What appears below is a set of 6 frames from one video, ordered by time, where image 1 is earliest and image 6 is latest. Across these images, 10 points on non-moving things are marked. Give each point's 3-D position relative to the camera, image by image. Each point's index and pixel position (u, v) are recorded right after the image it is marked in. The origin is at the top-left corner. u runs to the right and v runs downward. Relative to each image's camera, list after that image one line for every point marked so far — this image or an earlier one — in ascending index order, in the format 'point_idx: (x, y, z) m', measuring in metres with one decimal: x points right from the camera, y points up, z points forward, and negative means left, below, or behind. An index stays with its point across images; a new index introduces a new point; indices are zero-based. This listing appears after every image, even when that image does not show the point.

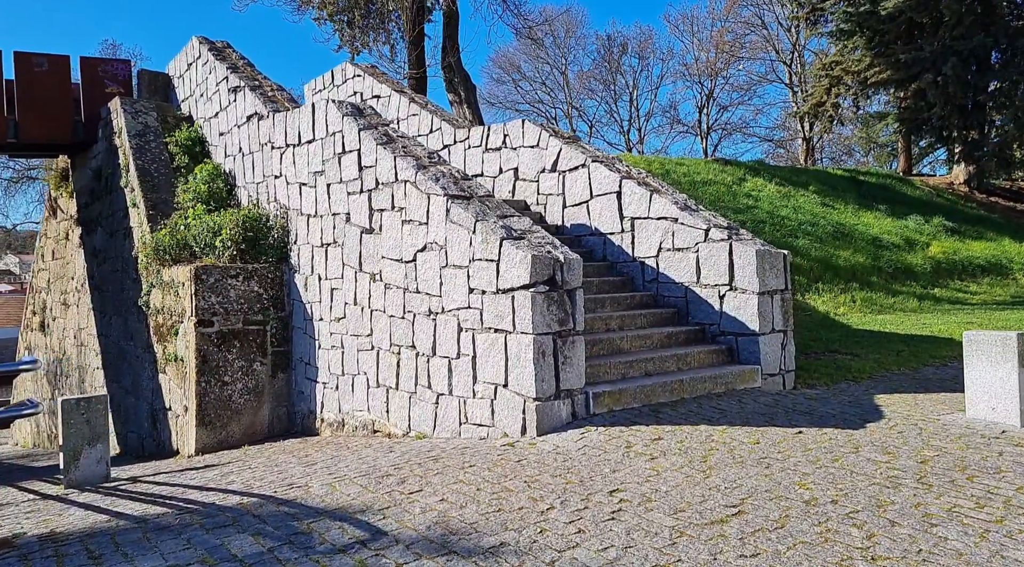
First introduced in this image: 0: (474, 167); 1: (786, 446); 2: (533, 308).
0: (-0.5, +1.4, +8.3) m
1: (+1.6, -0.9, +4.0) m
2: (+0.1, -0.2, +4.3) m
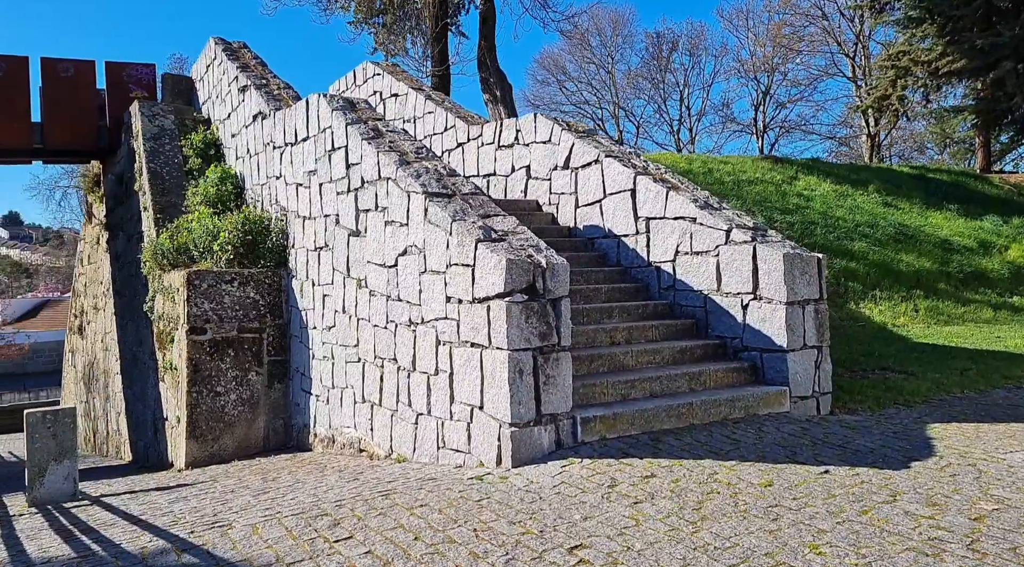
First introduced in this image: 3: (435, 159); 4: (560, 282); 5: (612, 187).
0: (-0.3, +1.3, +7.8) m
1: (+1.4, -1.0, +3.3) m
2: (0.0, -0.2, +3.8) m
3: (-0.5, +0.9, +5.1) m
4: (+0.3, 0.0, +4.0) m
5: (+0.9, +0.9, +6.2) m
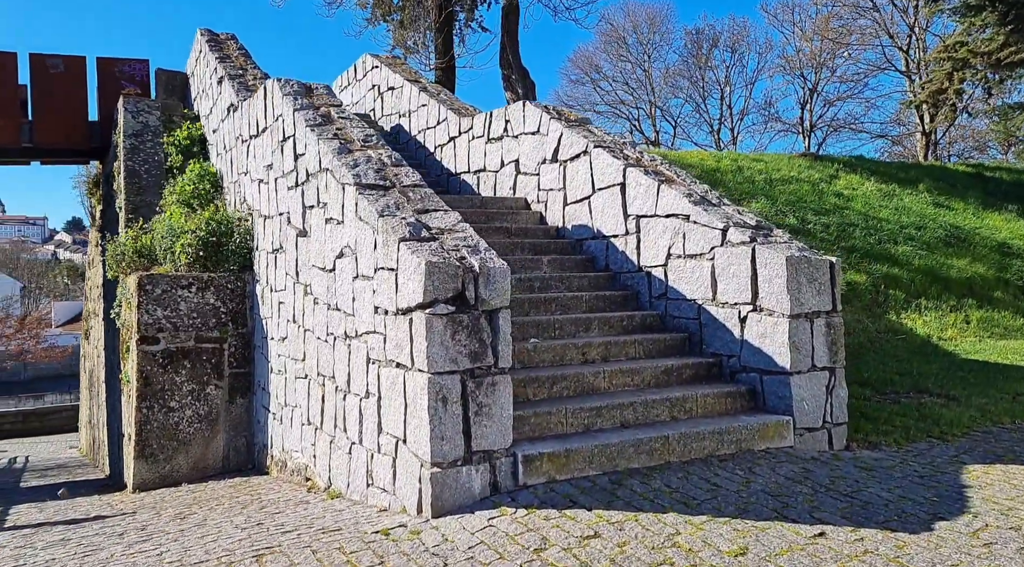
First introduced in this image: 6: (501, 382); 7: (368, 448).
0: (-0.3, +1.2, +7.2) m
1: (+1.0, -1.0, +2.6) m
2: (-0.4, -0.2, +3.1) m
3: (-0.8, +0.9, +4.5) m
4: (-0.1, 0.0, +3.3) m
5: (+0.7, +0.8, +5.5) m
6: (-0.1, -0.5, +3.3) m
7: (-0.8, -0.9, +3.8) m
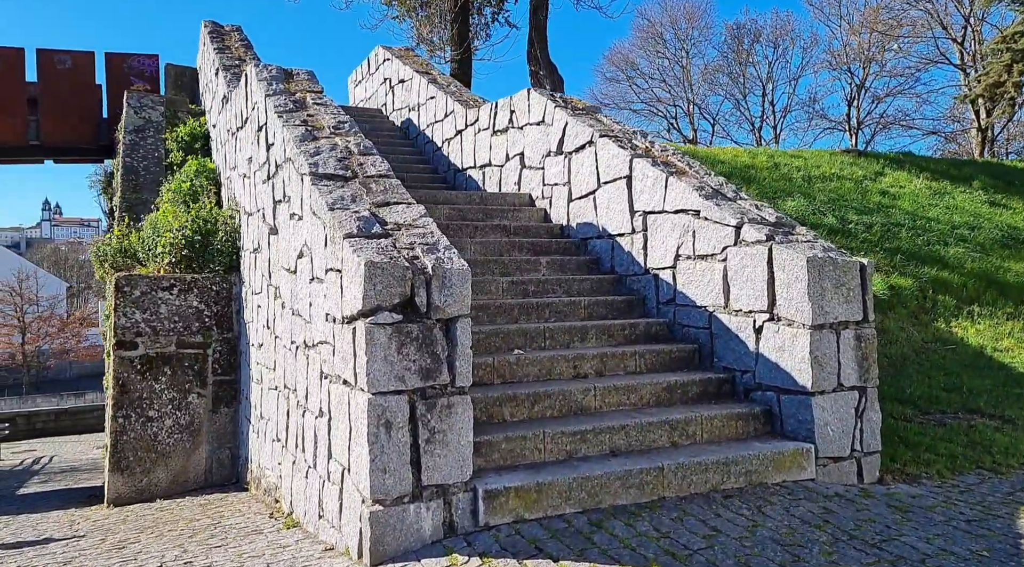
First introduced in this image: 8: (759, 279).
0: (-0.3, +1.2, +6.7) m
1: (+0.8, -1.0, +2.0) m
2: (-0.5, -0.3, +2.6) m
3: (-0.9, +0.8, +4.0) m
4: (-0.2, -0.1, +2.8) m
5: (+0.7, +0.8, +5.0) m
6: (-0.2, -0.5, +2.8) m
7: (-0.9, -0.9, +3.3) m
8: (+1.3, 0.0, +3.7) m
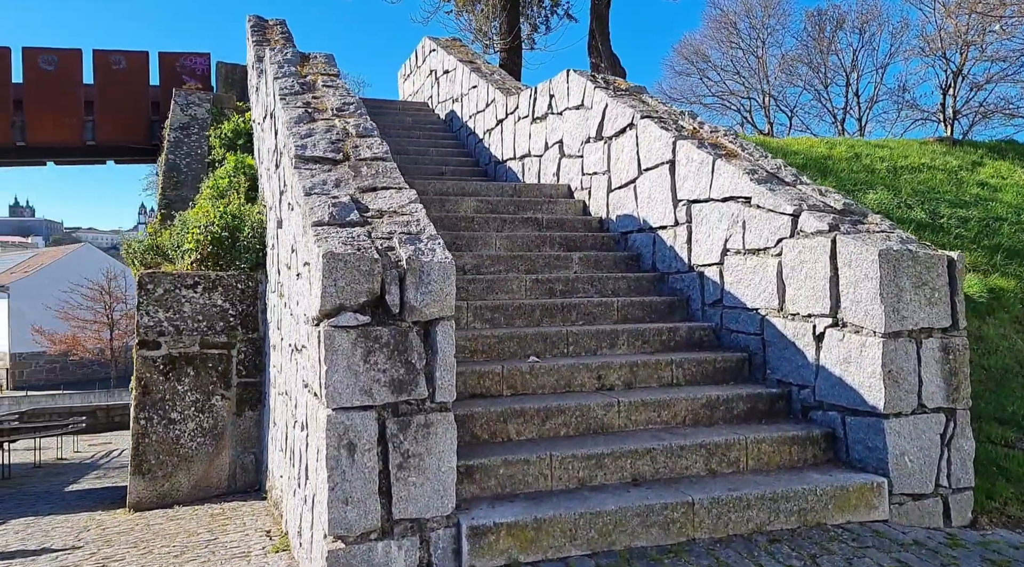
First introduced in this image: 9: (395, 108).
0: (+0.1, +1.2, +6.2) m
1: (+0.7, -1.0, +1.5) m
2: (-0.6, -0.2, +2.2) m
3: (-0.8, +0.9, +3.6) m
4: (-0.3, 0.0, +2.3) m
5: (+0.8, +0.8, +4.4) m
6: (-0.2, -0.5, +2.3) m
7: (-0.9, -0.9, +3.0) m
8: (+1.4, 0.0, +3.1) m
9: (-1.4, +2.2, +8.7) m
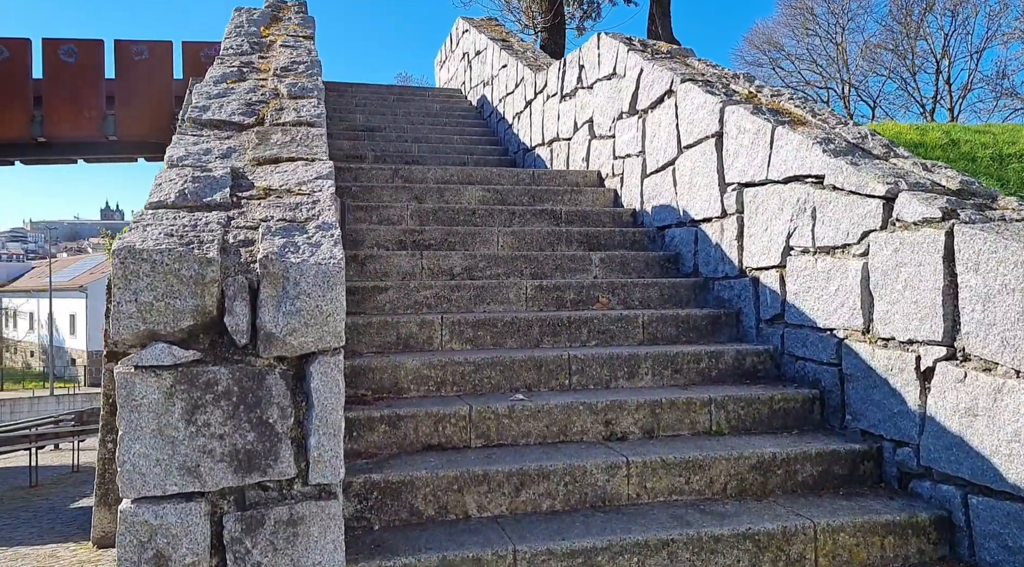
0: (+0.3, +1.2, +5.4) m
1: (+0.4, -1.1, +0.5) m
2: (-0.8, -0.3, +1.4) m
3: (-0.8, +0.8, +2.8) m
4: (-0.4, -0.1, +1.5) m
5: (+0.9, +0.7, +3.5) m
6: (-0.4, -0.5, +1.5) m
7: (-1.0, -0.9, +2.2) m
8: (+1.2, 0.0, +2.1) m
9: (-1.0, +2.1, +8.0) m
